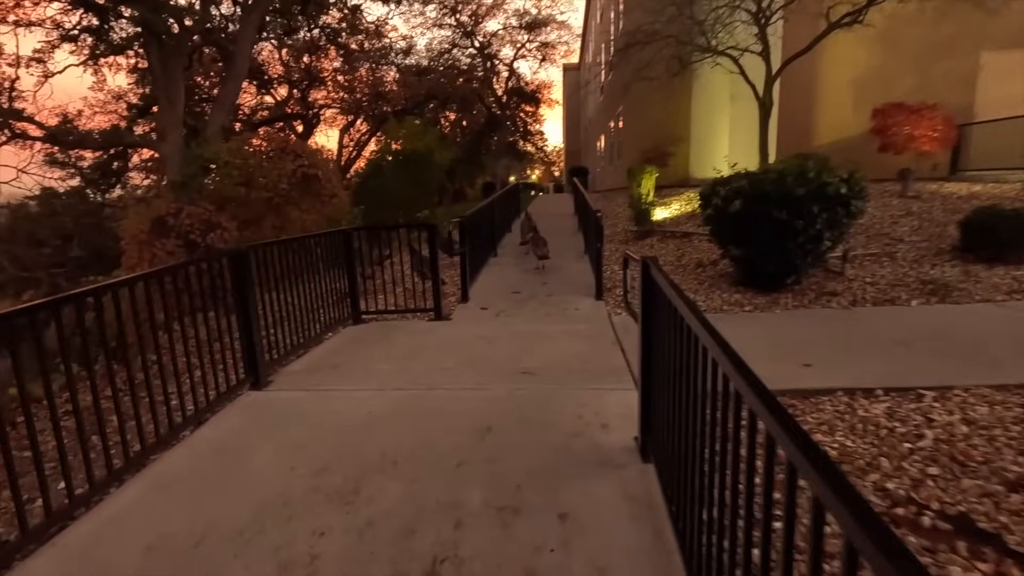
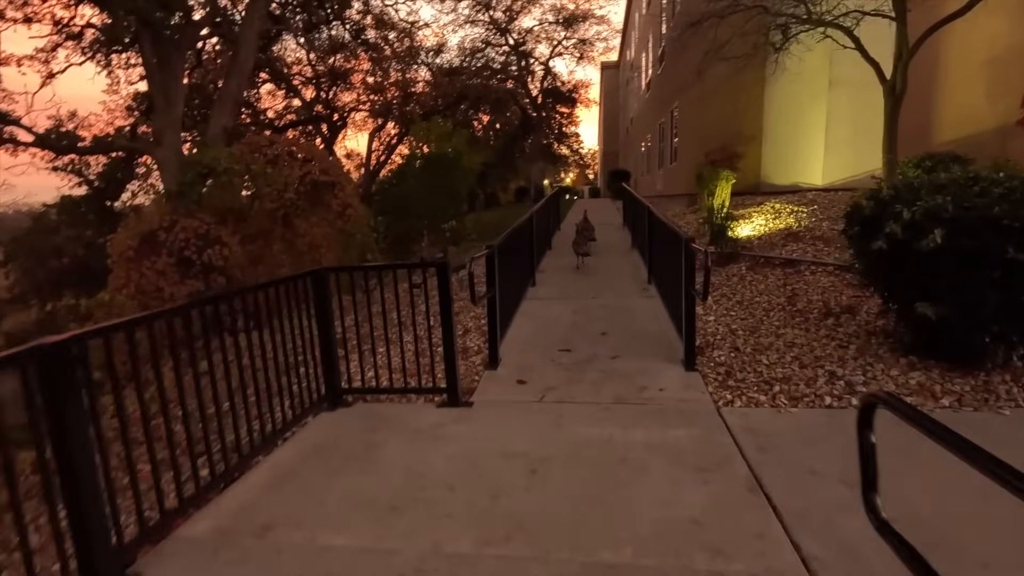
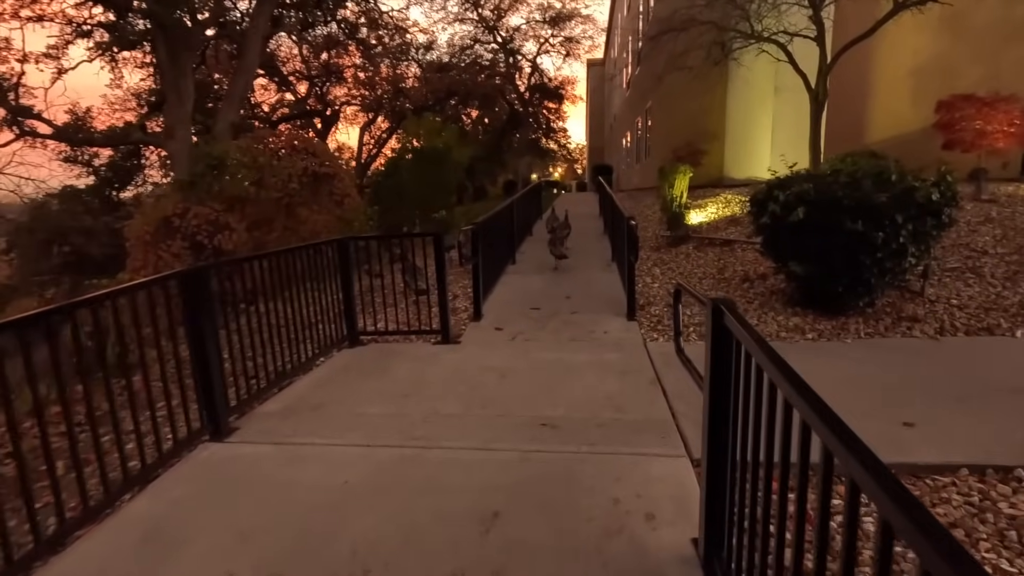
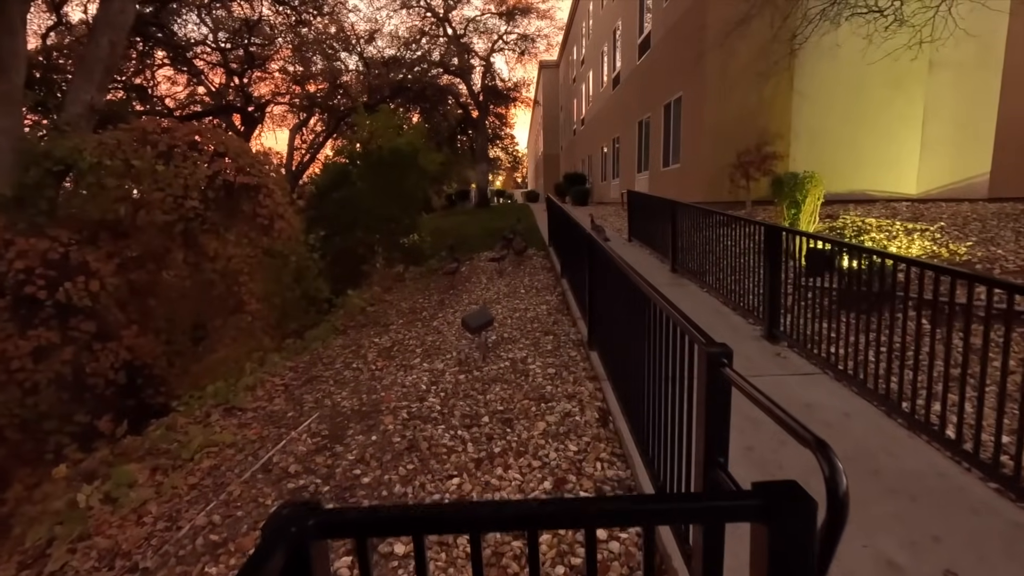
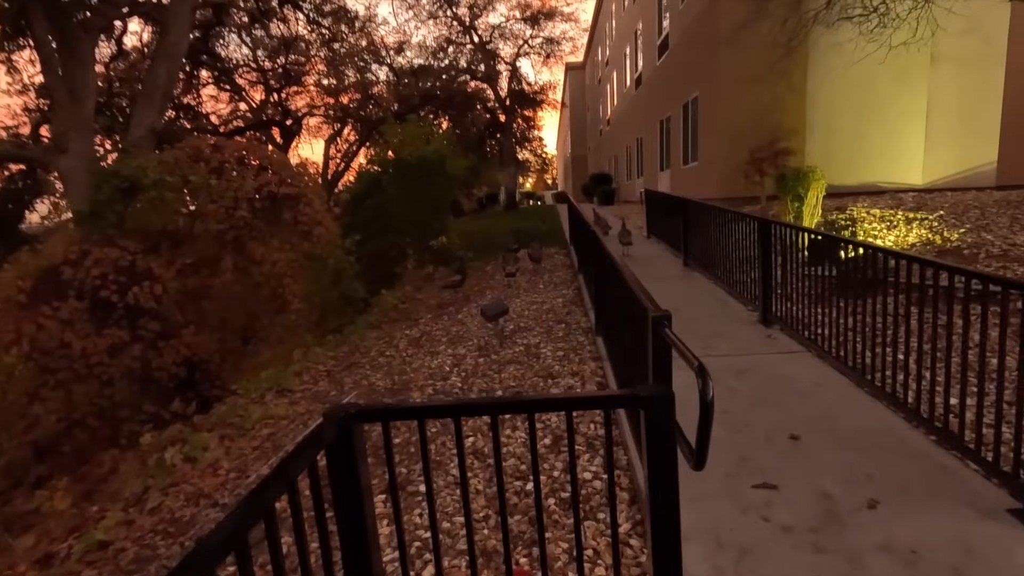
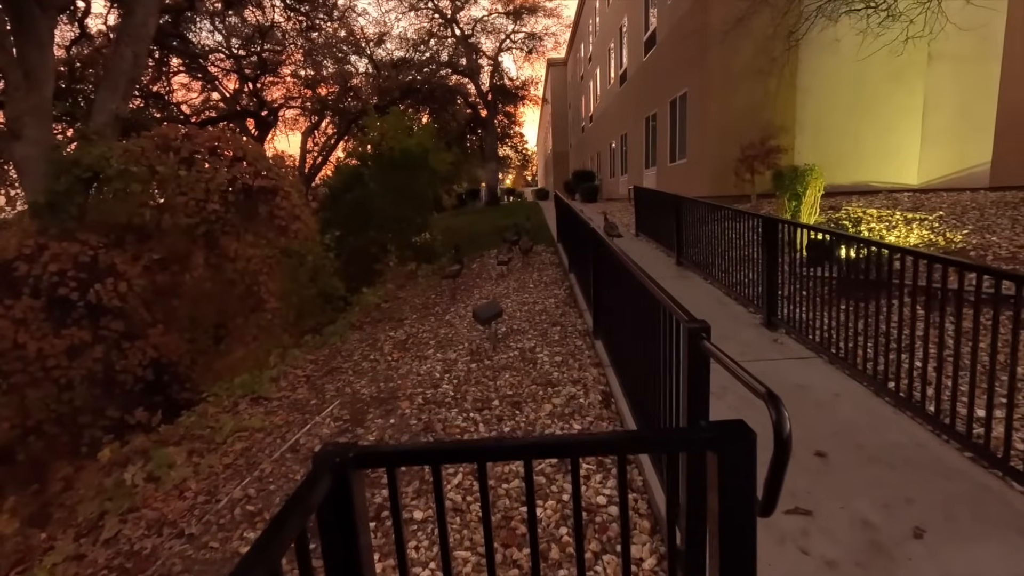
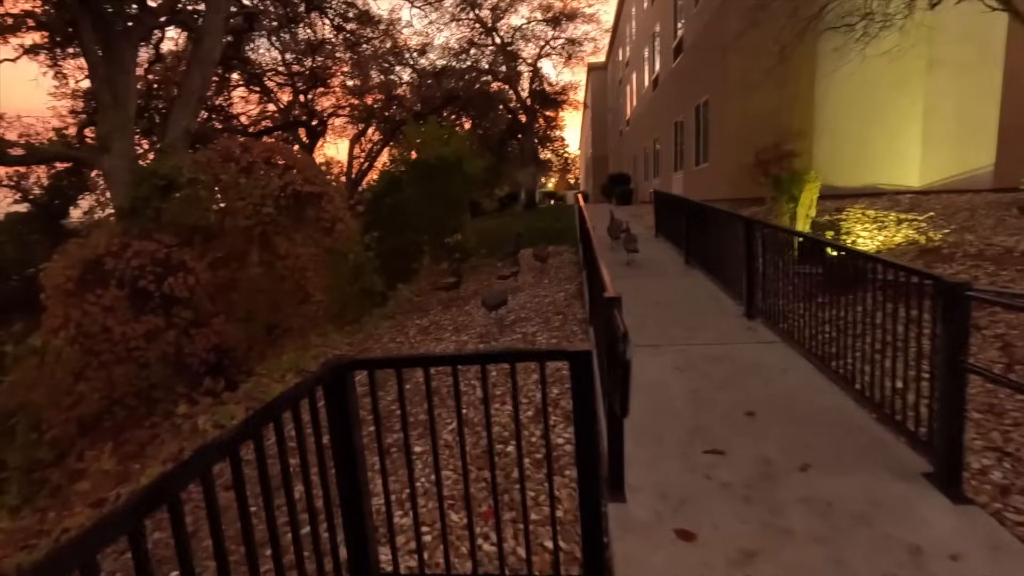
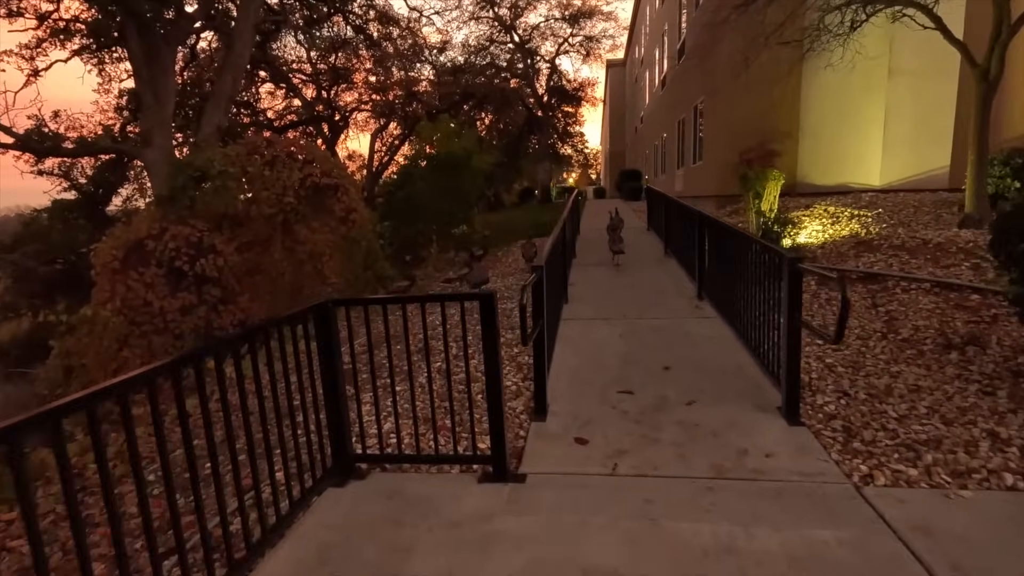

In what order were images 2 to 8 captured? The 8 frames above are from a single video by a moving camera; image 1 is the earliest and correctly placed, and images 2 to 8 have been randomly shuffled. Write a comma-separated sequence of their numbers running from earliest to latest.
3, 2, 8, 7, 5, 6, 4
